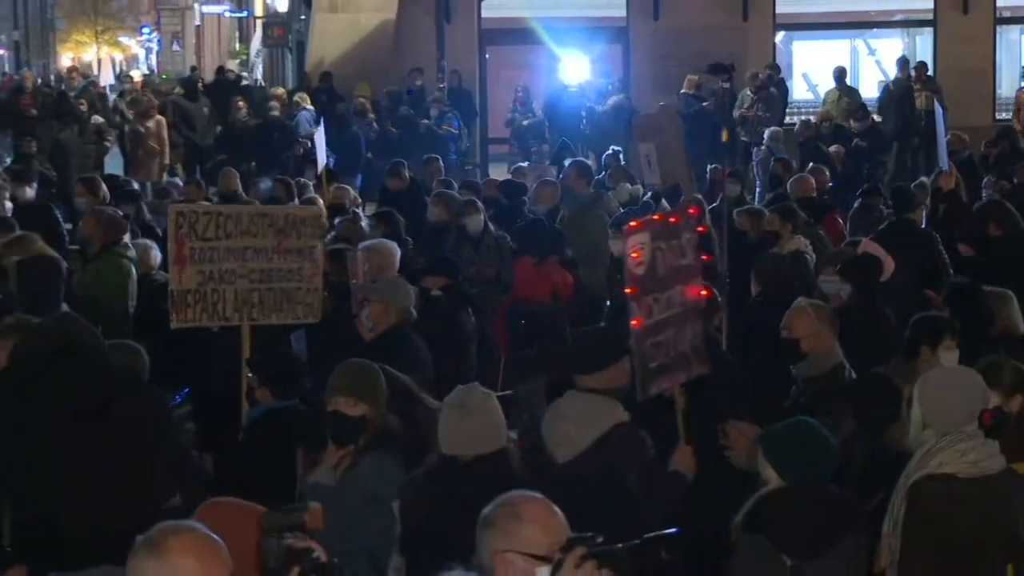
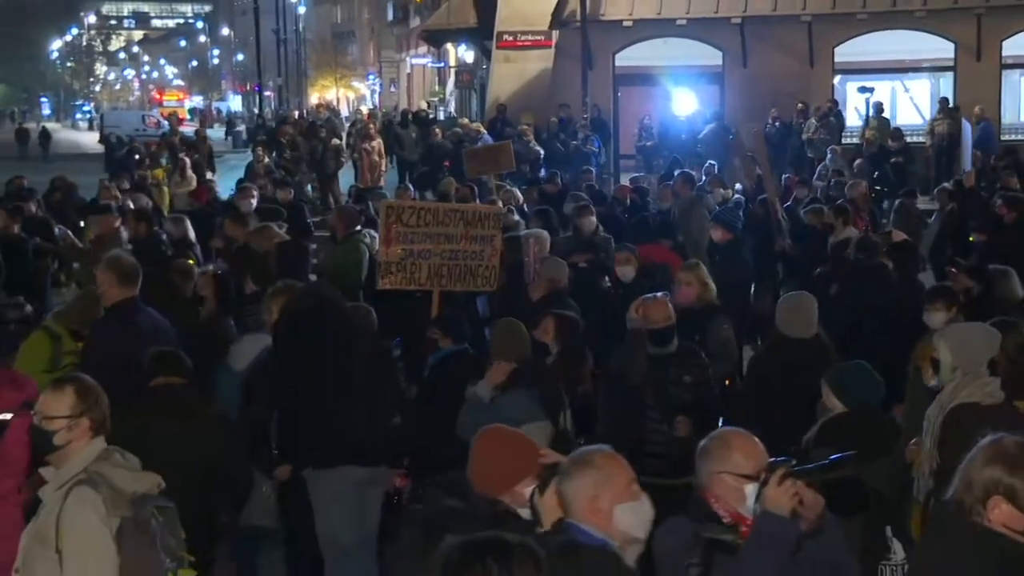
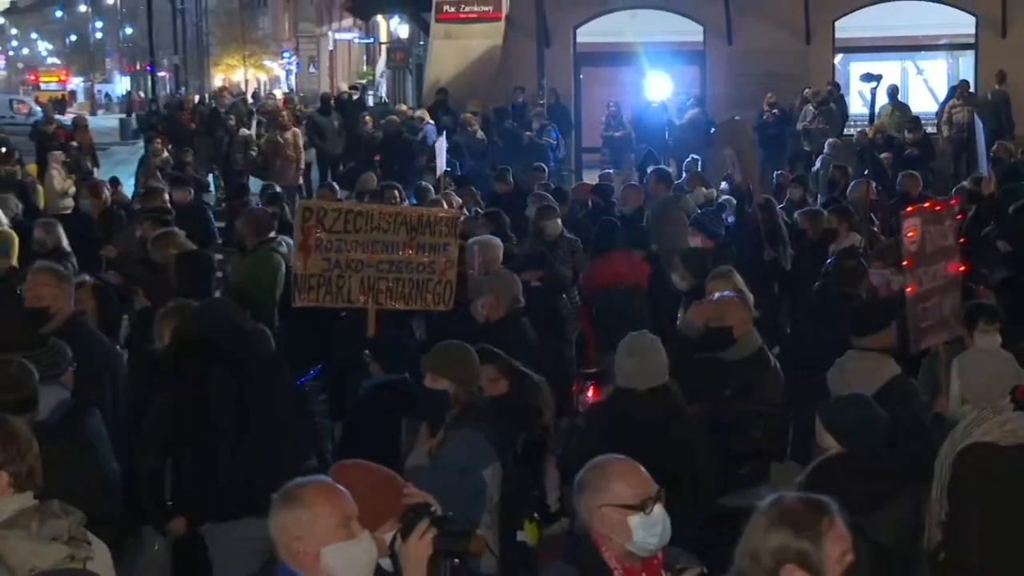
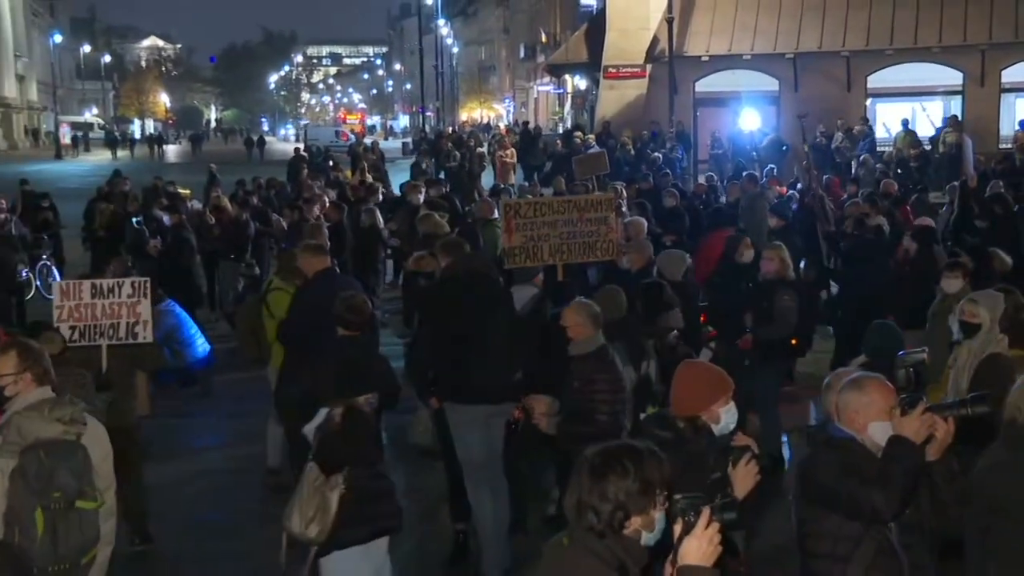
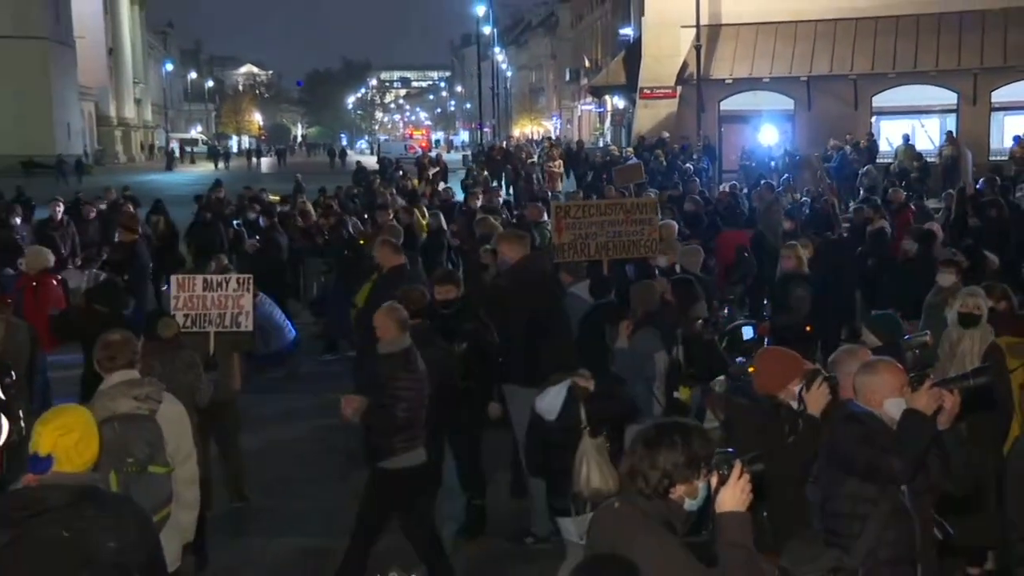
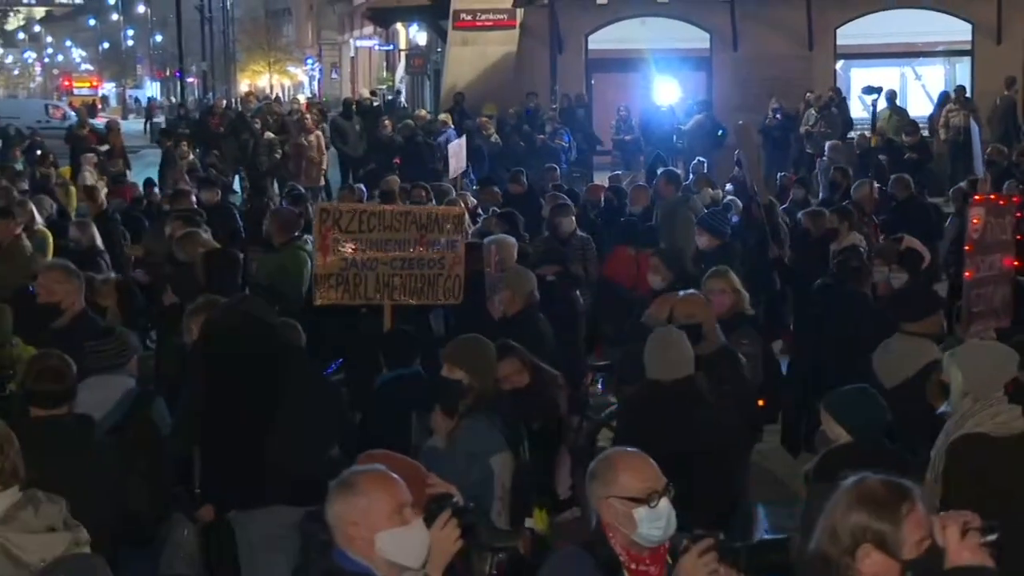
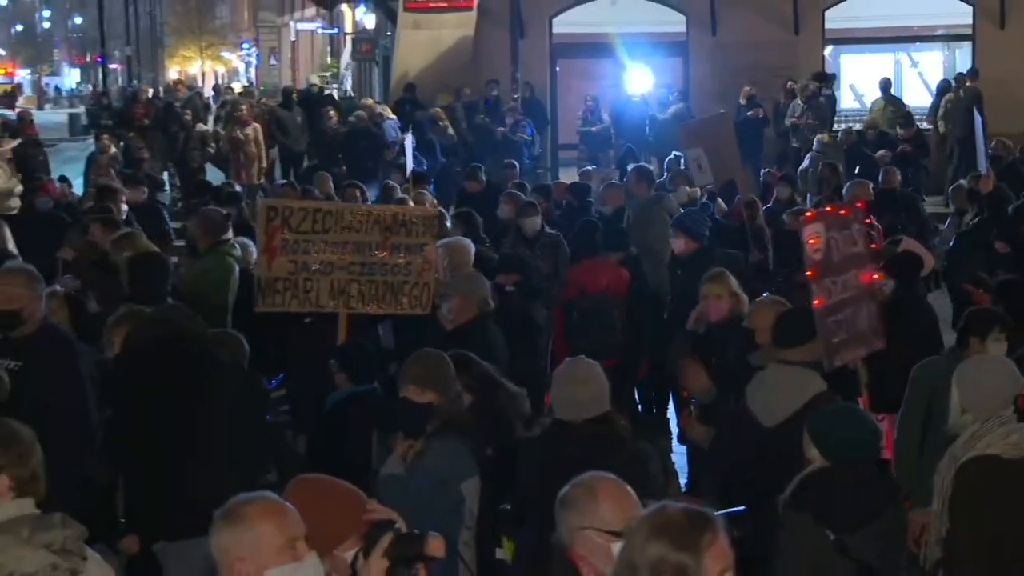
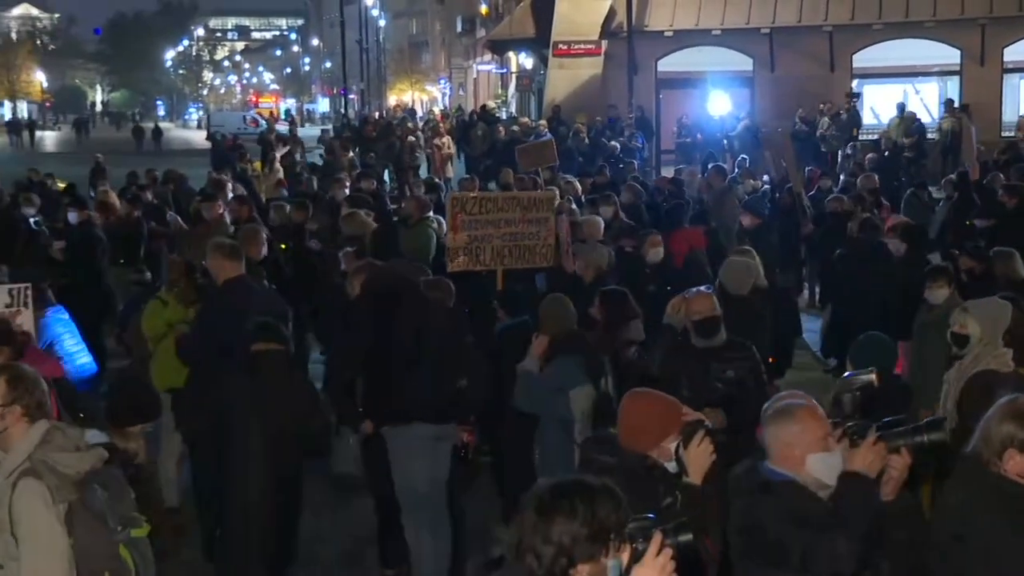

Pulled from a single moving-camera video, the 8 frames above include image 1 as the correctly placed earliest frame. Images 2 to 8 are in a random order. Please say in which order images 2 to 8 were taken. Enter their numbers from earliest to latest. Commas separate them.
7, 3, 6, 2, 8, 4, 5
